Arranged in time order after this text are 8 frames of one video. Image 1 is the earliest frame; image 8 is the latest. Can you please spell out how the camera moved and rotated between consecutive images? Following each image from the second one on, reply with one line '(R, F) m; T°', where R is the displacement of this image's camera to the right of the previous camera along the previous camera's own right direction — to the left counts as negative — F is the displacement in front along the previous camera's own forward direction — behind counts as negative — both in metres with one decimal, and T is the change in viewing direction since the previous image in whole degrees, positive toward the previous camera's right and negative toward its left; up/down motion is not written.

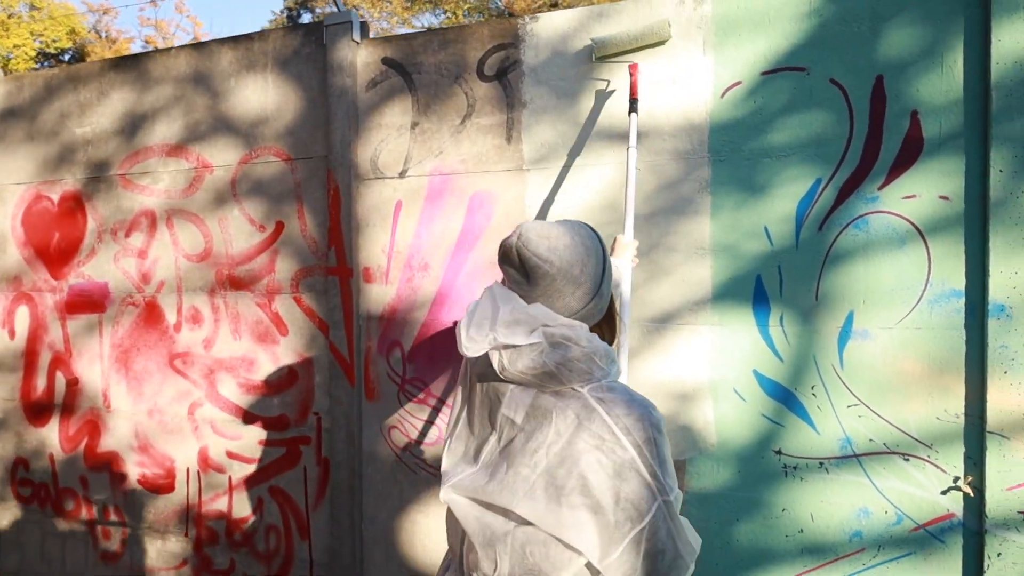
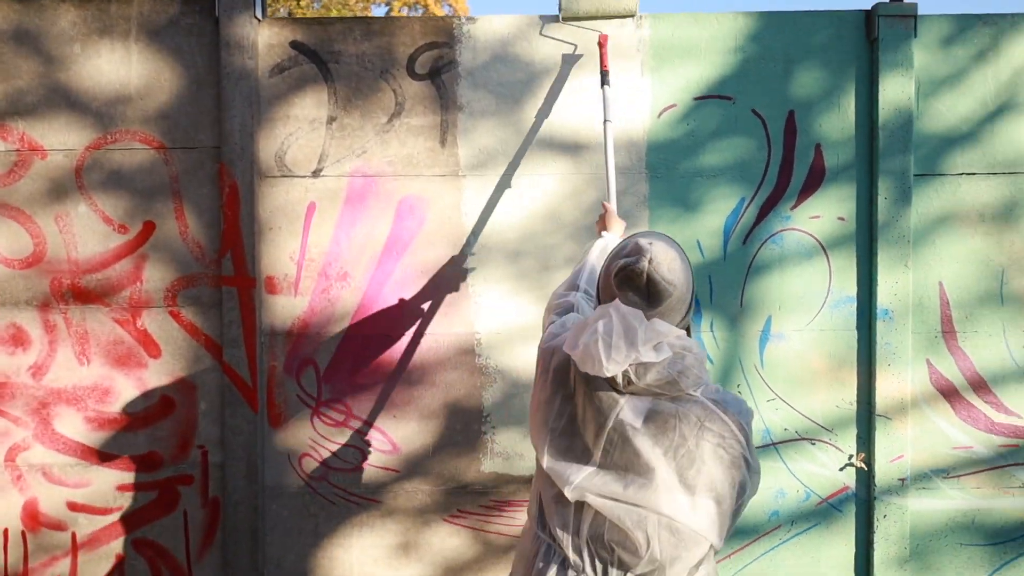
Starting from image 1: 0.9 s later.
(-0.8, +0.2) m; +21°
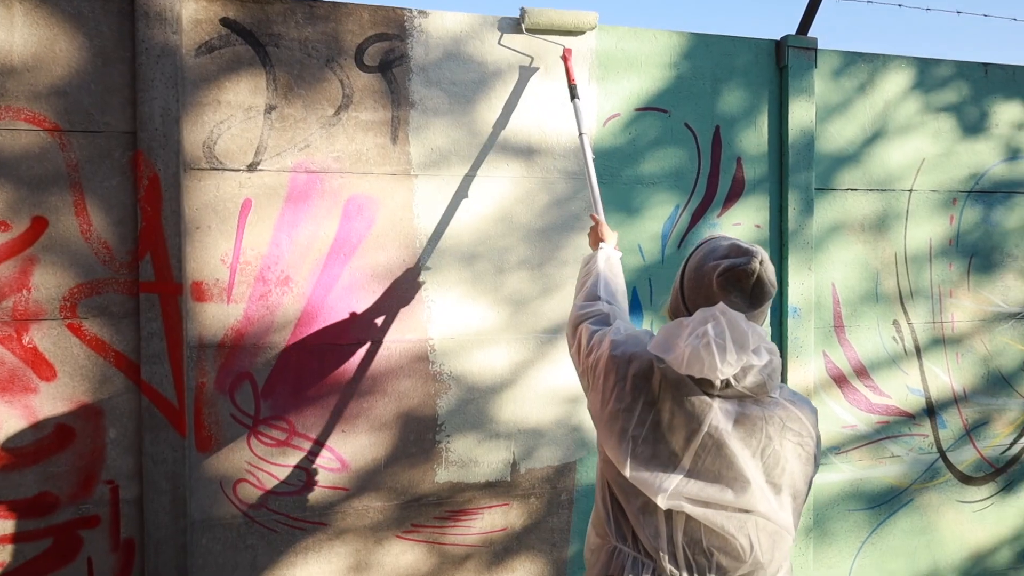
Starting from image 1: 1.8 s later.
(-0.6, +0.1) m; +16°
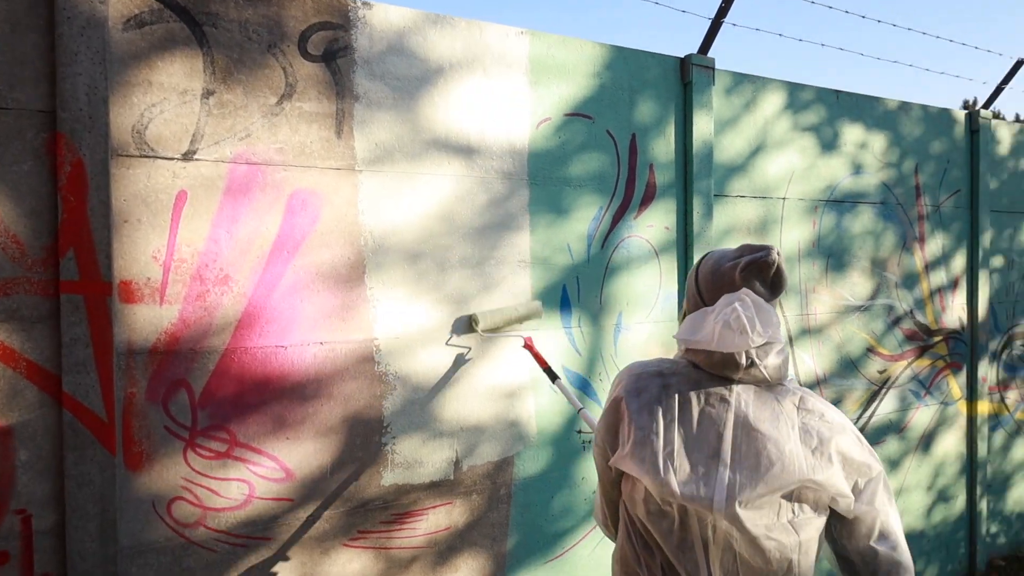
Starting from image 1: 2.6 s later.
(-0.5, 0.0) m; +14°
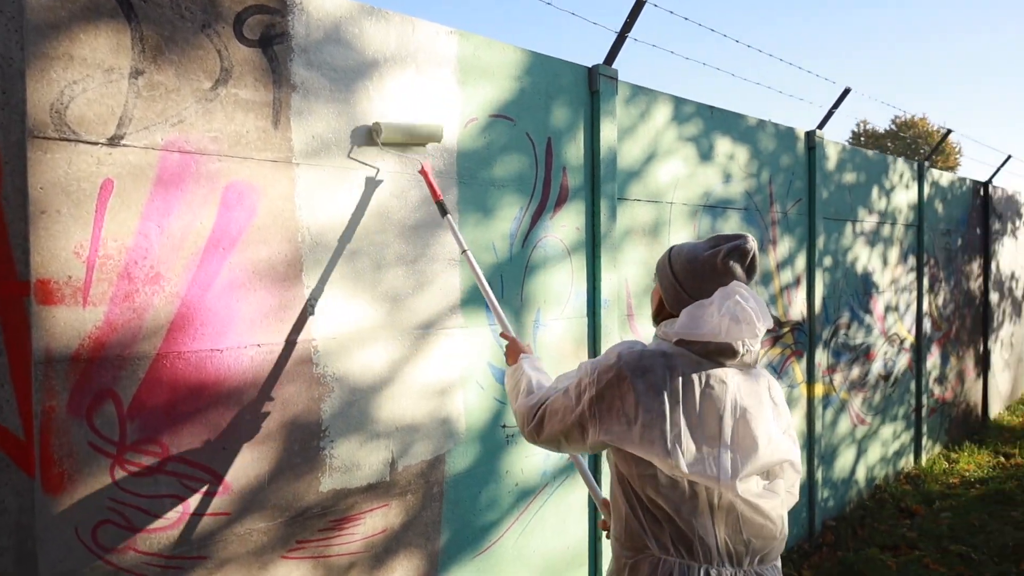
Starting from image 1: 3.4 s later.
(-0.5, 0.0) m; +14°
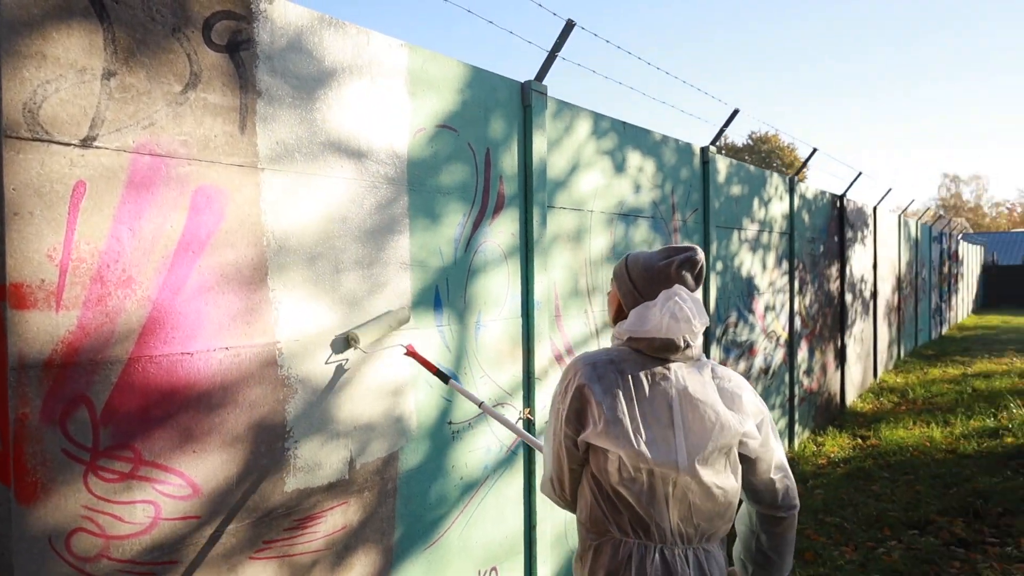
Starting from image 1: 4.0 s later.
(-0.3, -0.2) m; +10°
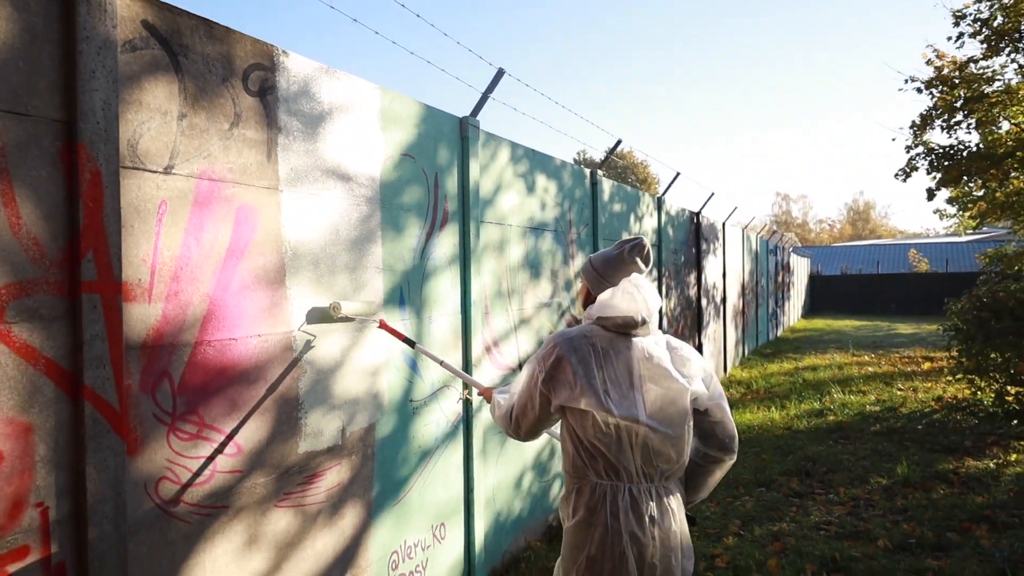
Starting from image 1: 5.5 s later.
(-0.5, -0.8) m; +11°
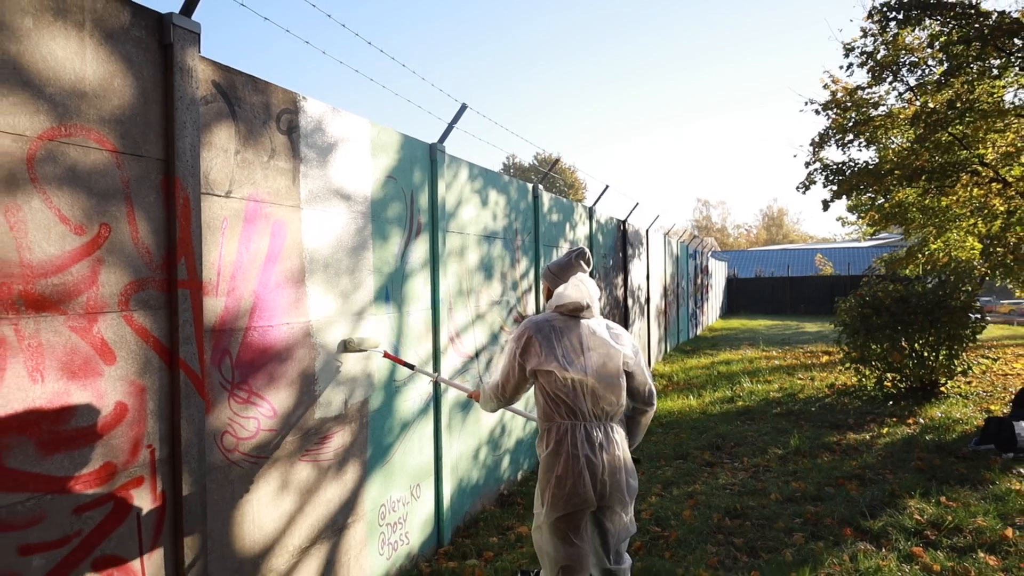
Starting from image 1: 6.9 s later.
(-0.3, -1.0) m; +6°
